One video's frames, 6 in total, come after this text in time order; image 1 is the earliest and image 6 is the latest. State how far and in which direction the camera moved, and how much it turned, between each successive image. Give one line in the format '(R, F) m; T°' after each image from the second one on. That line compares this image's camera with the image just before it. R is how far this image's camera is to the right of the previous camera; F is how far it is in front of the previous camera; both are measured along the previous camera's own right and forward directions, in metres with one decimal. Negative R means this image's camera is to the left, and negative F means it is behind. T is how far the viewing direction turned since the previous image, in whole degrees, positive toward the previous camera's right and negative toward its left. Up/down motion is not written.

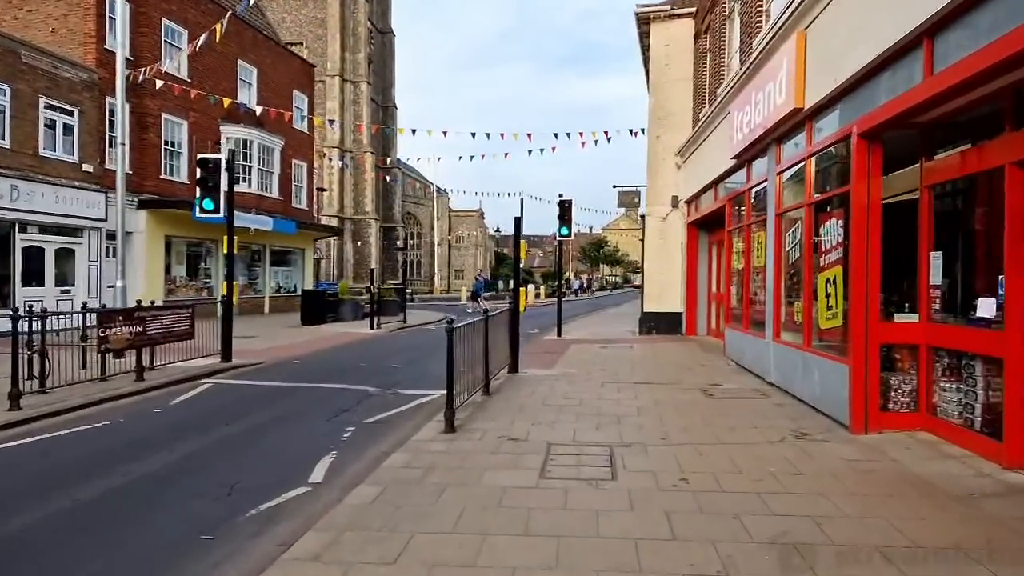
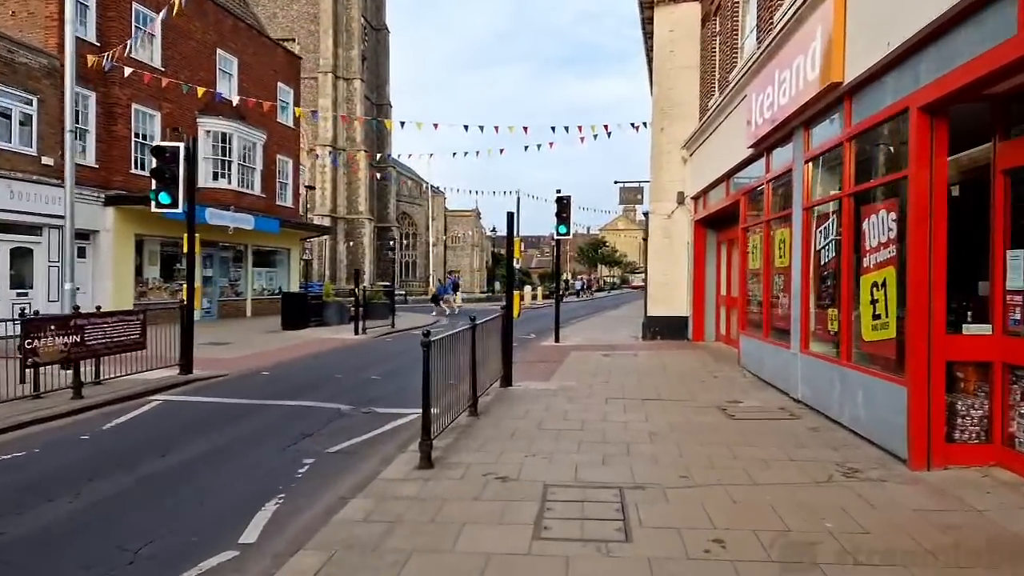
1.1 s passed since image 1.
(+0.1, +1.3) m; 0°
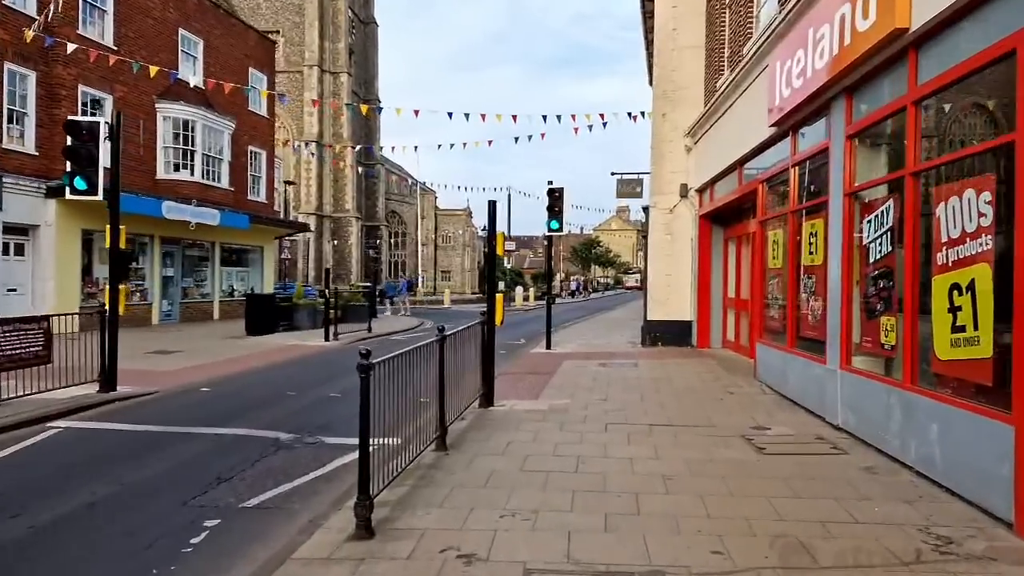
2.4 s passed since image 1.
(+0.2, +1.7) m; +1°
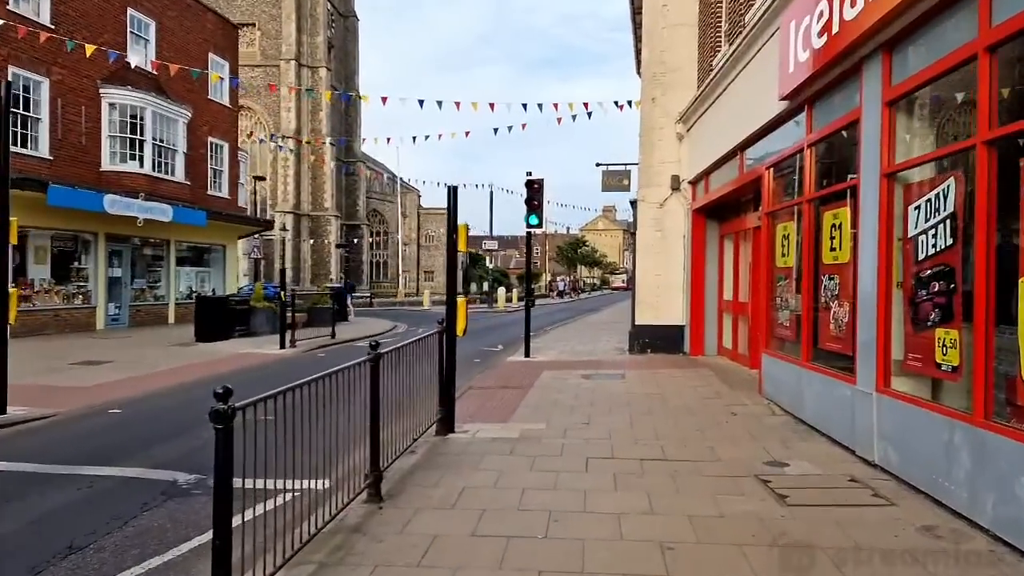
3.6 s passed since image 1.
(+0.3, +1.5) m; +1°
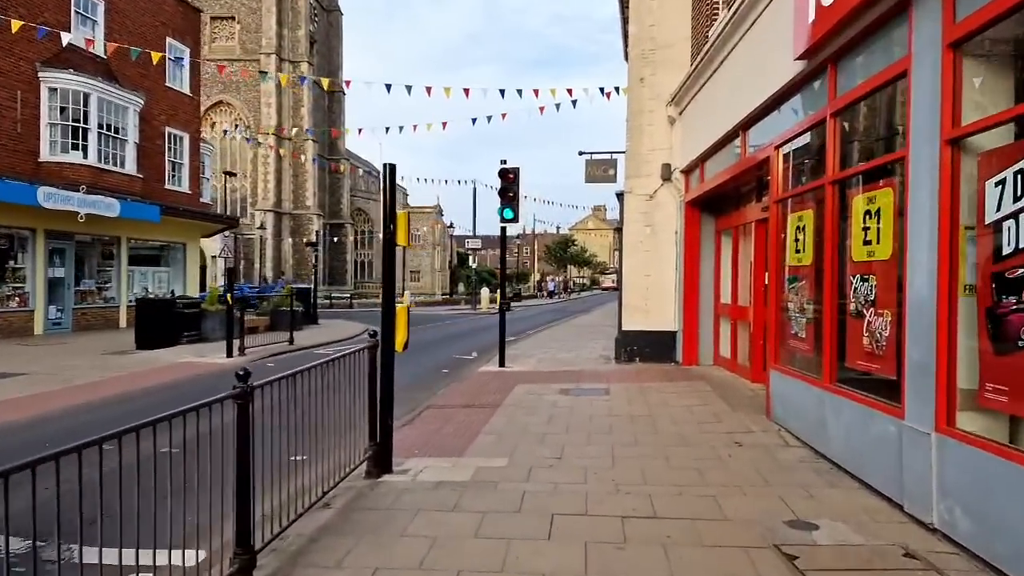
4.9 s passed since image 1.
(+0.4, +1.6) m; +1°
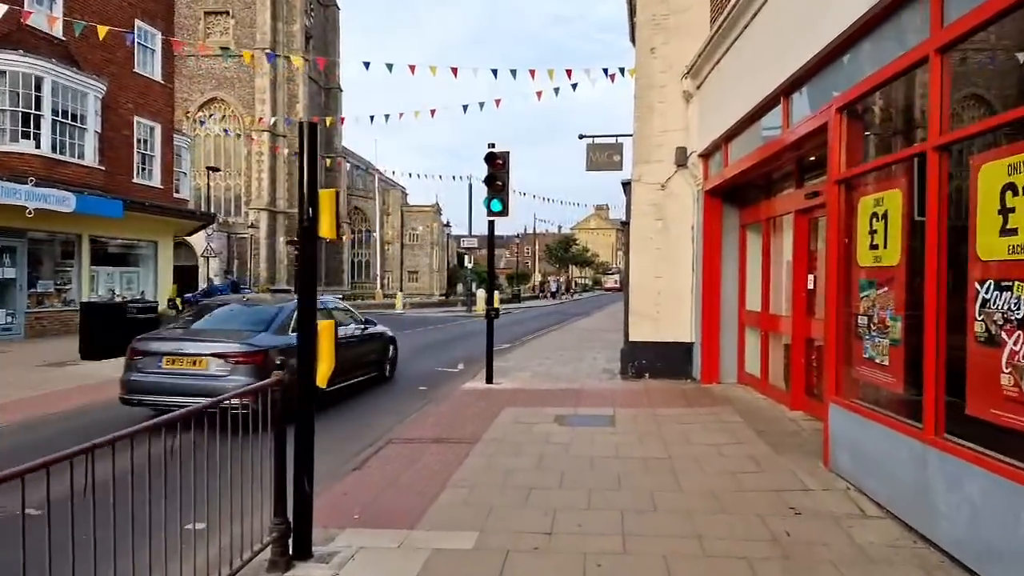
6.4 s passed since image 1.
(+0.2, +1.8) m; 0°
